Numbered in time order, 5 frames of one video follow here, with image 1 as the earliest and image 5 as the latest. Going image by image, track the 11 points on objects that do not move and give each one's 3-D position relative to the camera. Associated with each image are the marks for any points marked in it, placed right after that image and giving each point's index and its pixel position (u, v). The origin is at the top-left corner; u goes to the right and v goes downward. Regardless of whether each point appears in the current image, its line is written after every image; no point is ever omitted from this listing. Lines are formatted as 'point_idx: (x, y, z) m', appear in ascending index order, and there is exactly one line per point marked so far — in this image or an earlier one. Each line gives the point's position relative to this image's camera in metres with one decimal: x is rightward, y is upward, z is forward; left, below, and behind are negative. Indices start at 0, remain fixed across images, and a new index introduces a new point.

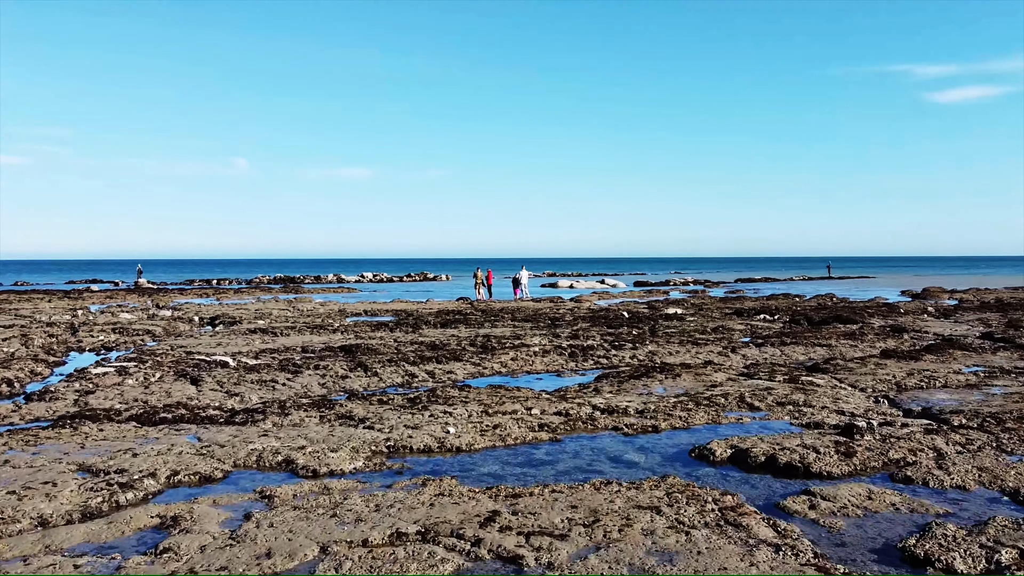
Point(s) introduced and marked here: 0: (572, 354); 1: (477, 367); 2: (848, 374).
0: (+1.0, -1.1, +15.0) m
1: (-0.5, -1.2, +13.5) m
2: (+4.5, -1.2, +12.1) m
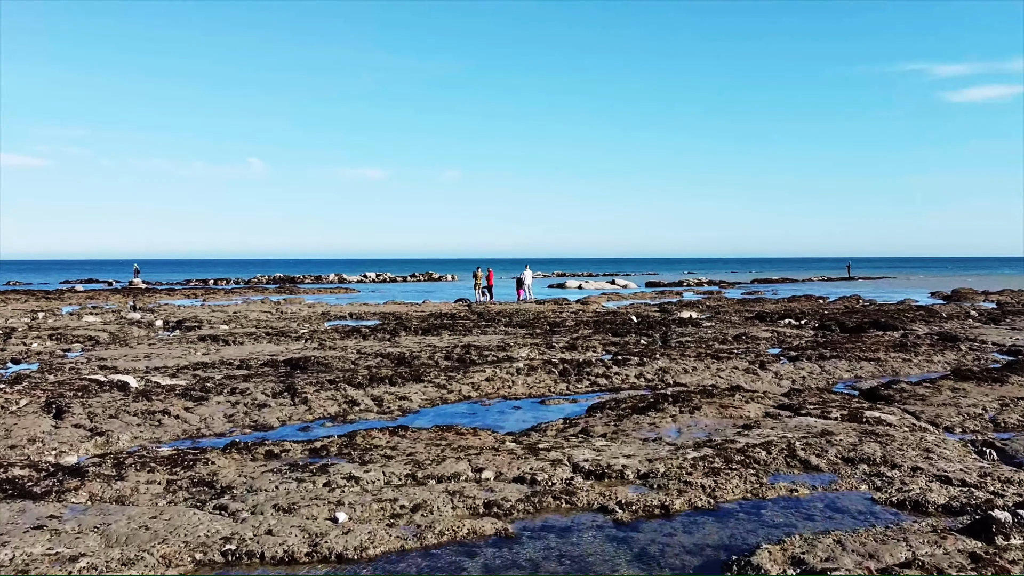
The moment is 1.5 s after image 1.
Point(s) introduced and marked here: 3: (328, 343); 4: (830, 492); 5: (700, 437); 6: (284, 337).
0: (+0.7, -1.2, +12.1) m
1: (-0.9, -1.2, +10.7) m
2: (+4.2, -1.2, +9.1) m
3: (-3.6, -1.1, +17.6) m
4: (+2.0, -1.3, +5.7) m
5: (+1.5, -1.2, +7.3) m
6: (-4.9, -1.0, +19.2) m
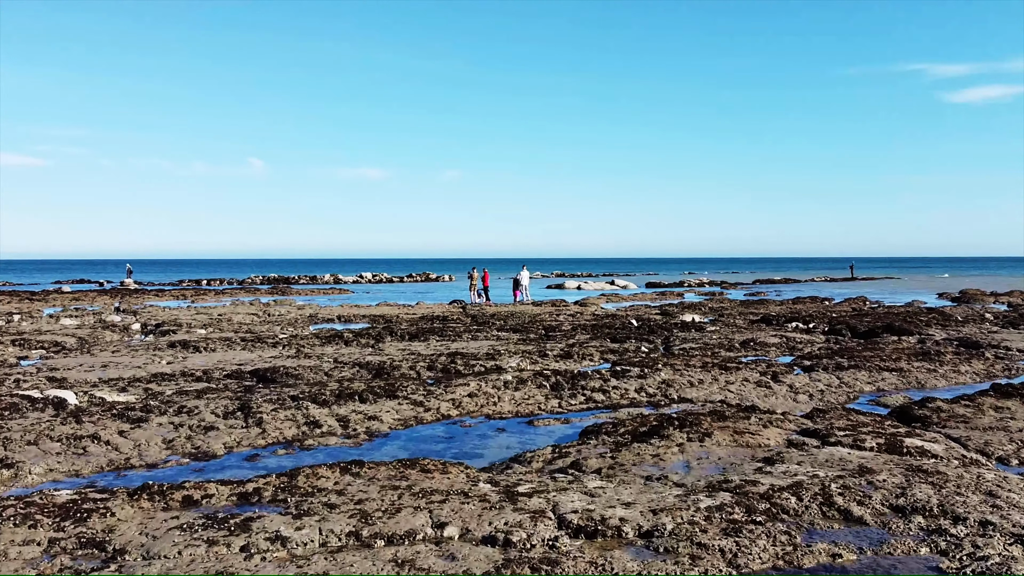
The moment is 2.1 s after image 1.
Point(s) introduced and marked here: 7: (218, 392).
0: (+0.5, -1.2, +10.9) m
1: (-1.0, -1.3, +9.5) m
2: (+4.0, -1.2, +7.9) m
3: (-3.8, -1.1, +16.4) m
4: (+1.9, -1.3, +4.5) m
5: (+1.4, -1.3, +6.1) m
6: (-5.0, -1.1, +18.0) m
7: (-3.4, -1.2, +10.3) m
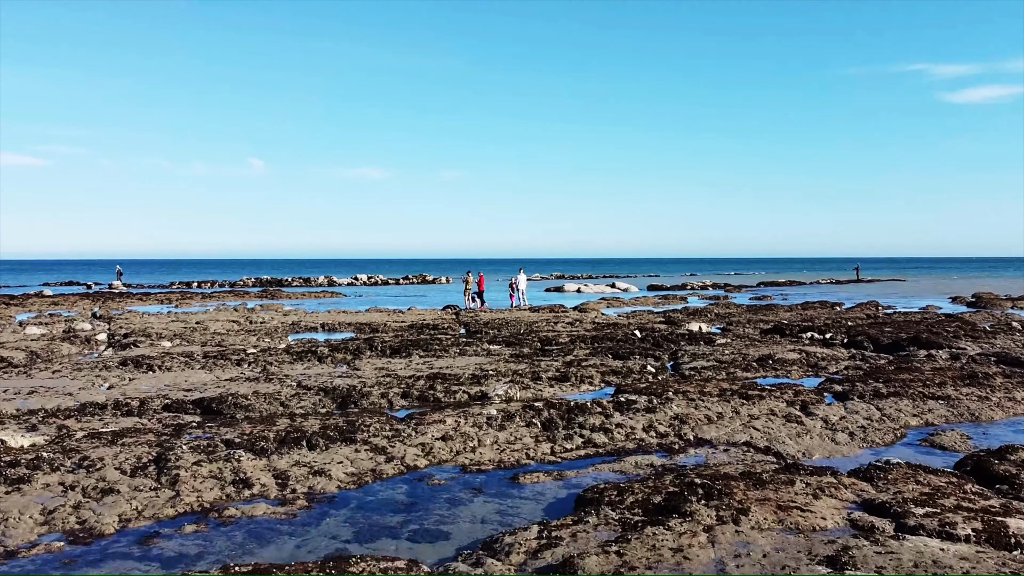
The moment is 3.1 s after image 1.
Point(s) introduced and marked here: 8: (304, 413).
0: (+0.4, -1.4, +9.2) m
1: (-1.2, -1.5, +7.7) m
2: (+3.8, -1.4, +6.2) m
3: (-3.9, -1.3, +14.6) m
4: (+1.7, -1.5, +2.7) m
5: (+1.2, -1.5, +4.3) m
6: (-5.2, -1.3, +16.2) m
7: (-3.5, -1.4, +8.5) m
8: (-2.4, -1.4, +10.2) m
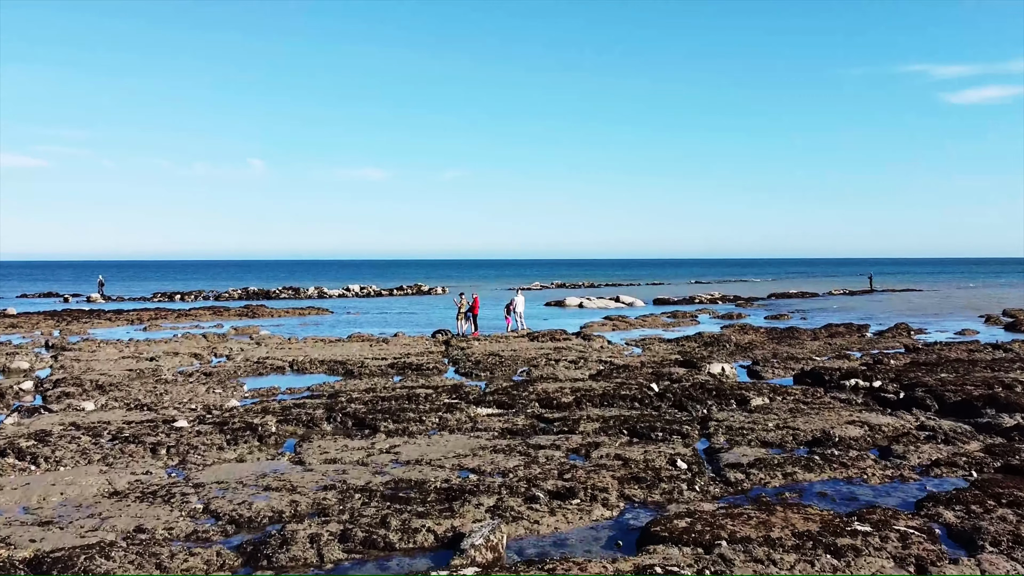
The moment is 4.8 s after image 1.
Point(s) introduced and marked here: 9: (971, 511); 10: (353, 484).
0: (+0.2, -2.3, +5.8) m
1: (-1.3, -2.4, +4.3) m
2: (+3.7, -2.3, +2.8) m
3: (-4.1, -2.2, +11.2) m
4: (+1.6, -2.4, -0.7) m
5: (+1.1, -2.3, +0.9) m
6: (-5.3, -2.2, +12.8) m
7: (-3.7, -2.3, +5.1) m
8: (-2.5, -2.3, +6.8) m
9: (+4.6, -2.2, +9.0) m
10: (-1.8, -2.2, +10.3) m
